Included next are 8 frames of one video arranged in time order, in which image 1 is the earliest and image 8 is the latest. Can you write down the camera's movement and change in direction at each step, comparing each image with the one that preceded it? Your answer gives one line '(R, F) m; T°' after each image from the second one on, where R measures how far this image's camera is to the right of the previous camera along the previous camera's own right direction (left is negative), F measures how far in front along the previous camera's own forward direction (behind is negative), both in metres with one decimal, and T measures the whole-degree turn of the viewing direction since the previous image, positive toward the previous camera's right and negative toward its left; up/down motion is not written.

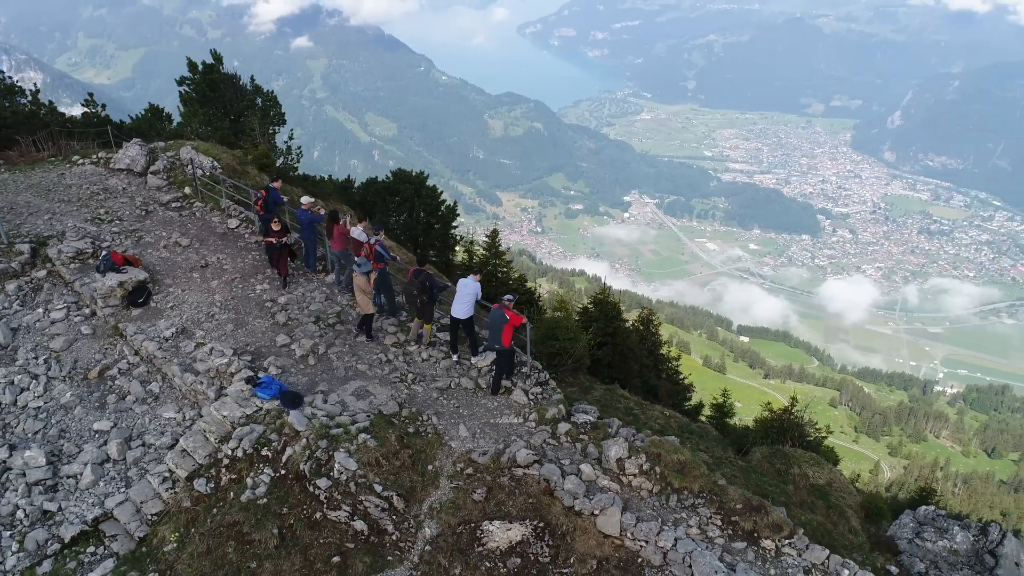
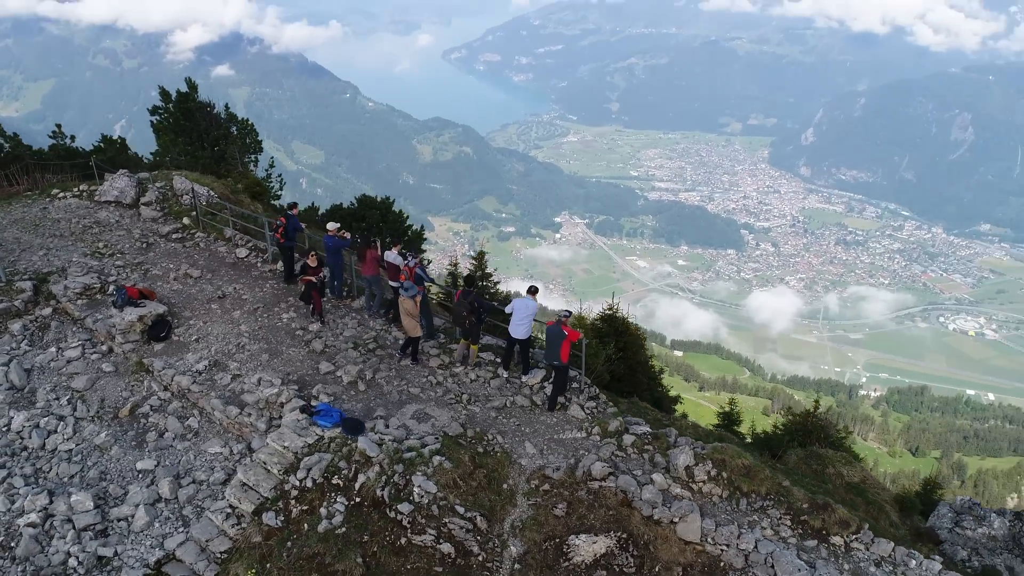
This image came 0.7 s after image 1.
(-1.8, -0.1) m; +4°
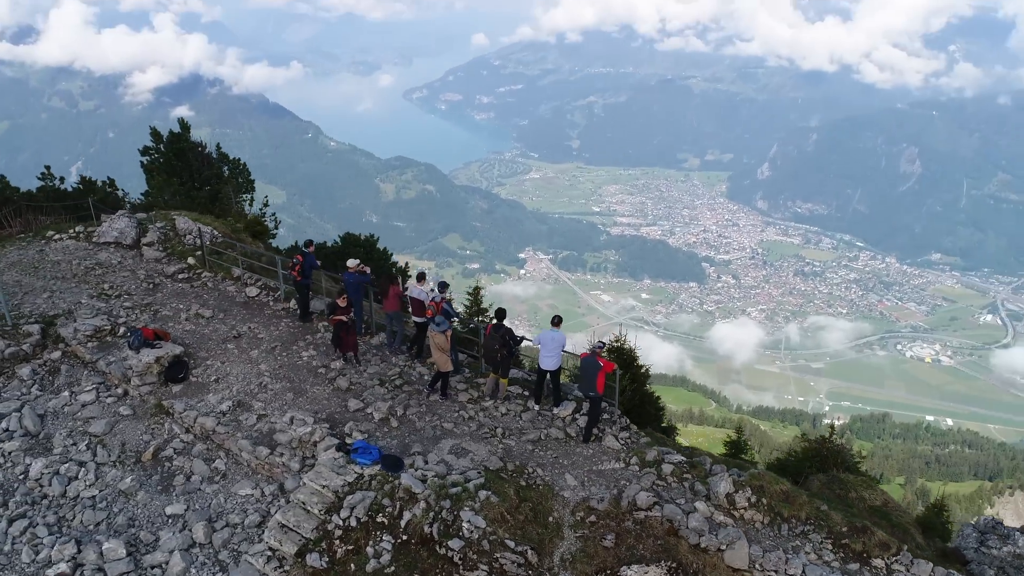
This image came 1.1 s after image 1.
(-1.1, -0.2) m; +2°
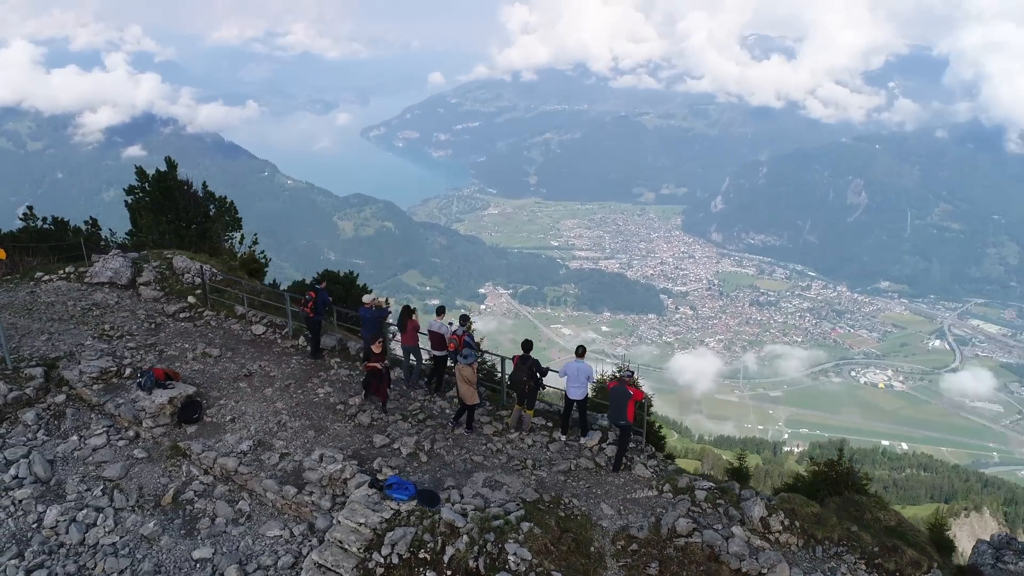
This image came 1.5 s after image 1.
(-1.1, -0.2) m; +3°
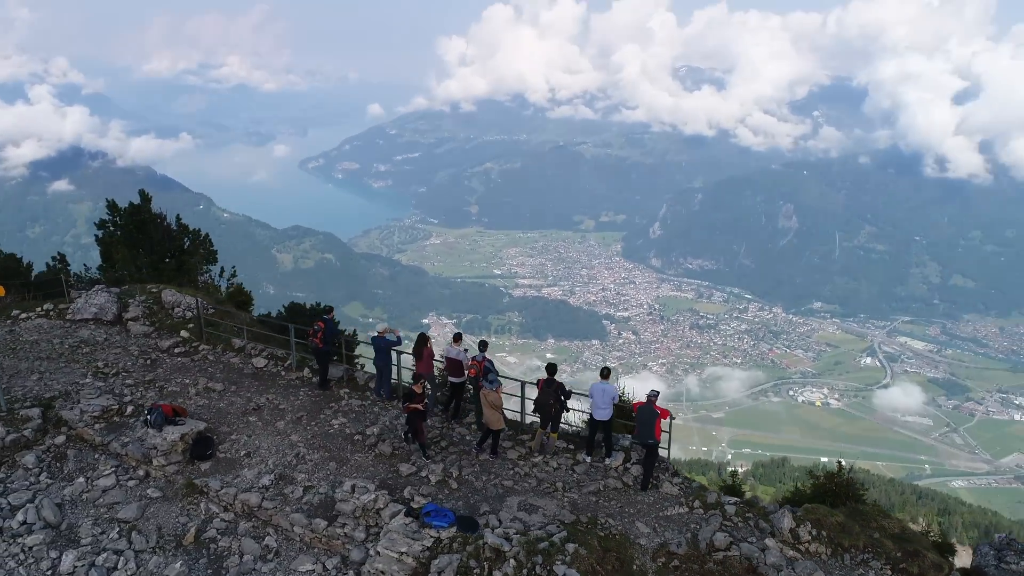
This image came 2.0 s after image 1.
(-1.3, -0.2) m; +4°
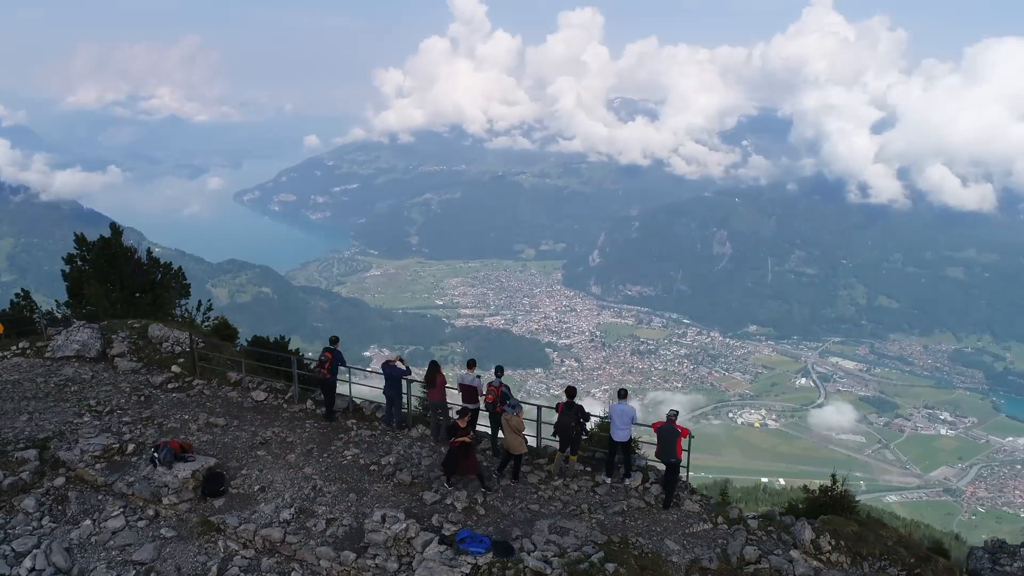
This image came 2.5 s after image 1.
(-1.2, -0.3) m; +4°
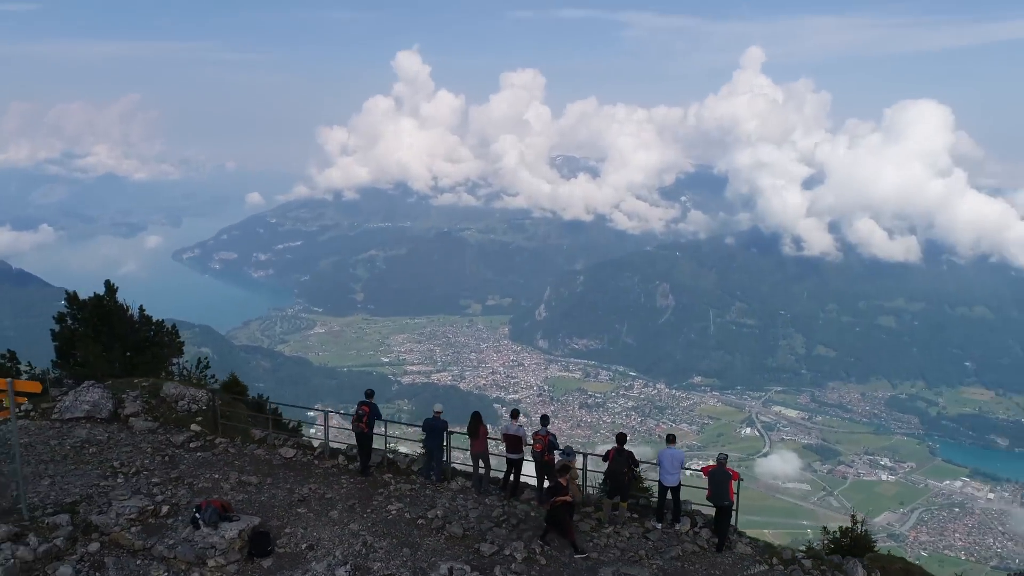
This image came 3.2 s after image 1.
(-1.8, -0.4) m; +3°
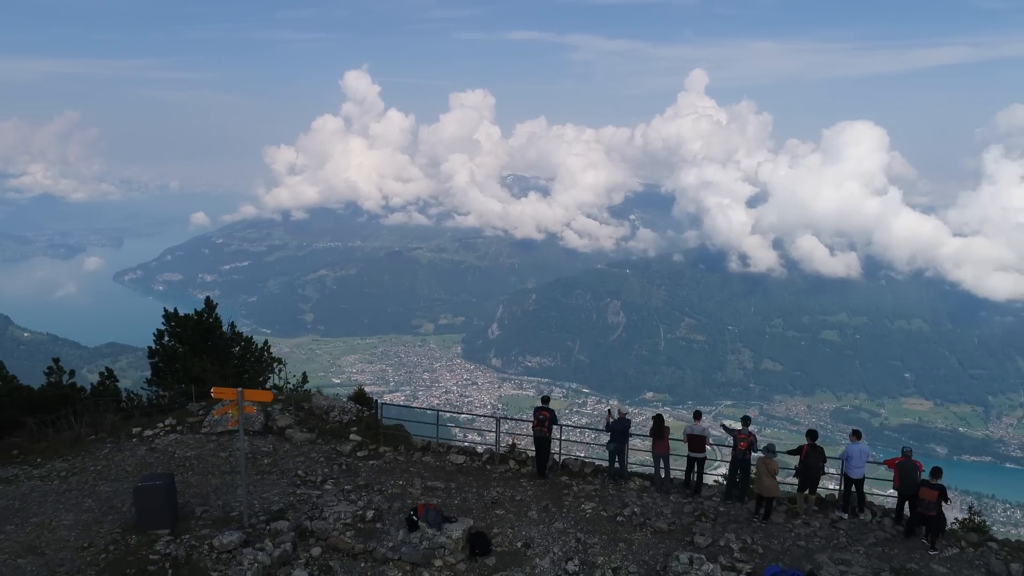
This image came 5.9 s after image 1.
(-4.8, -1.0) m; +1°
